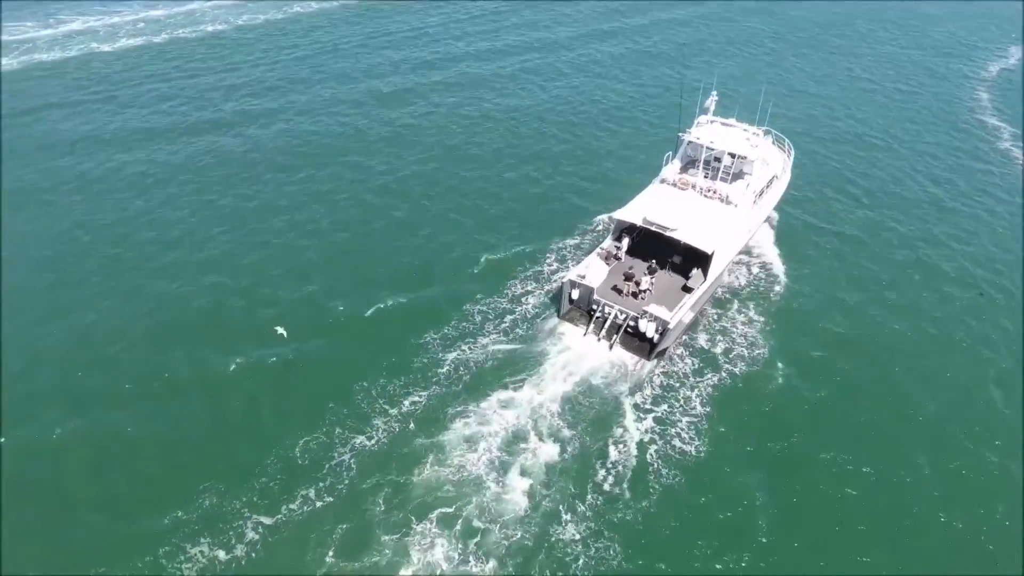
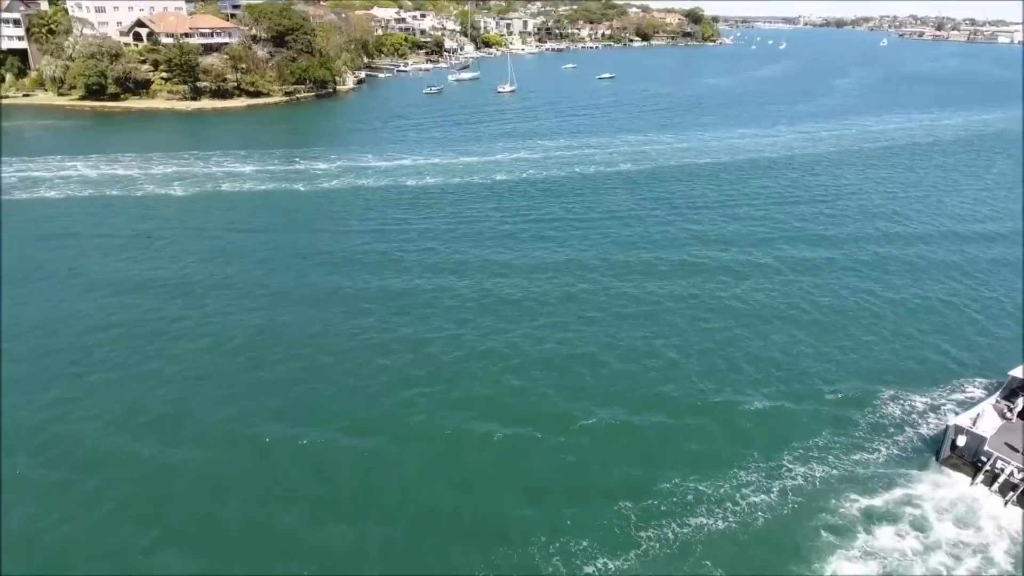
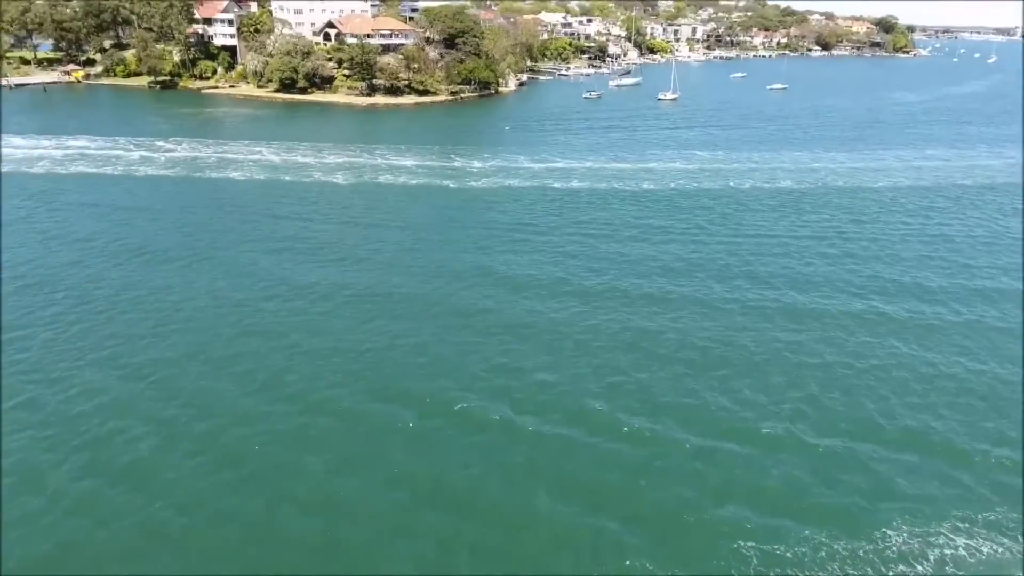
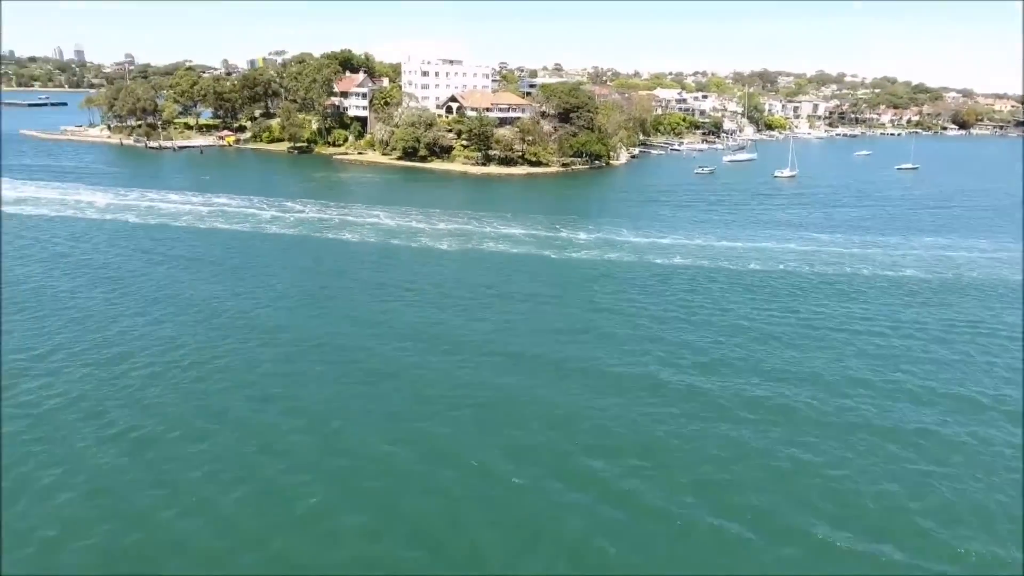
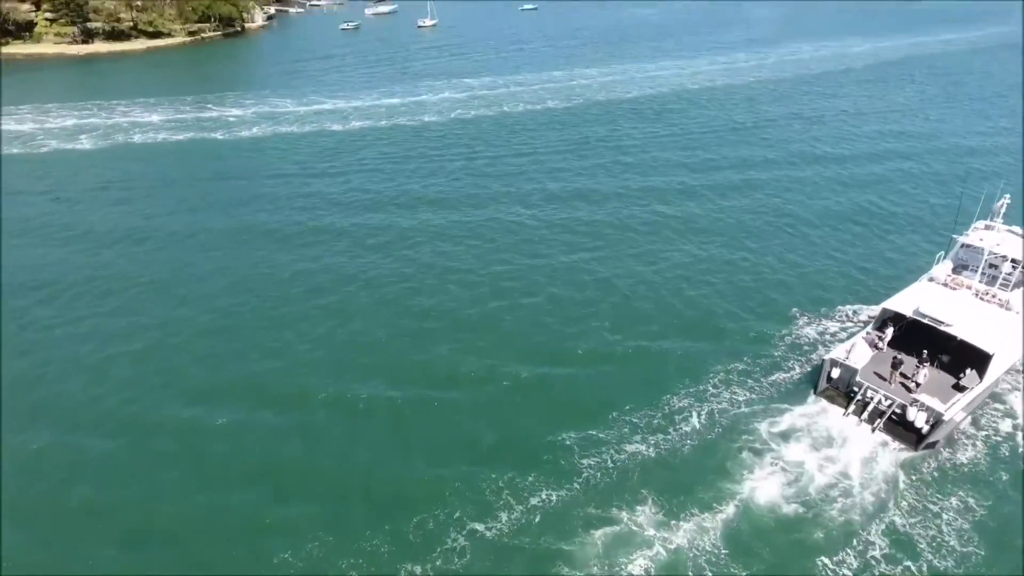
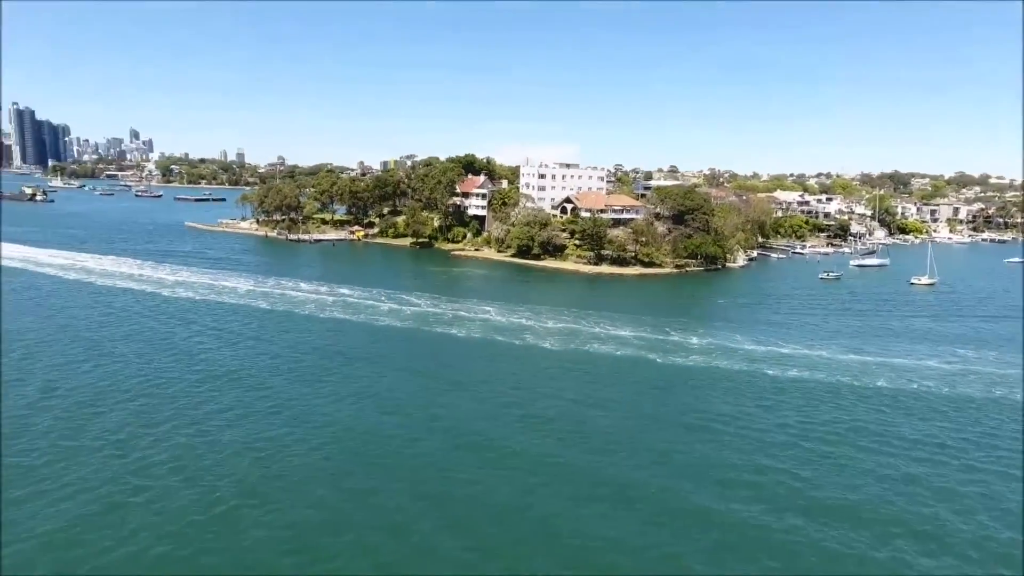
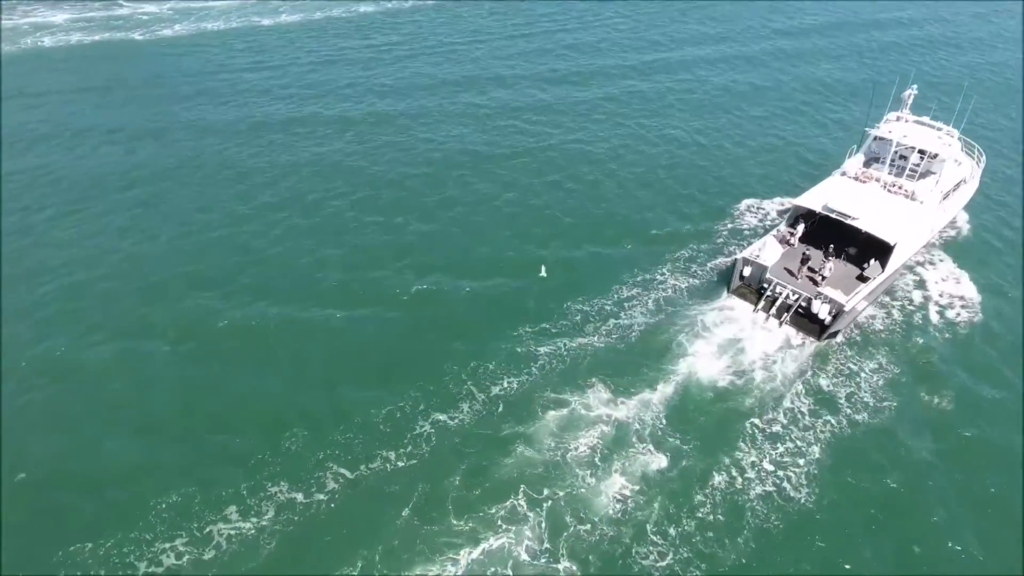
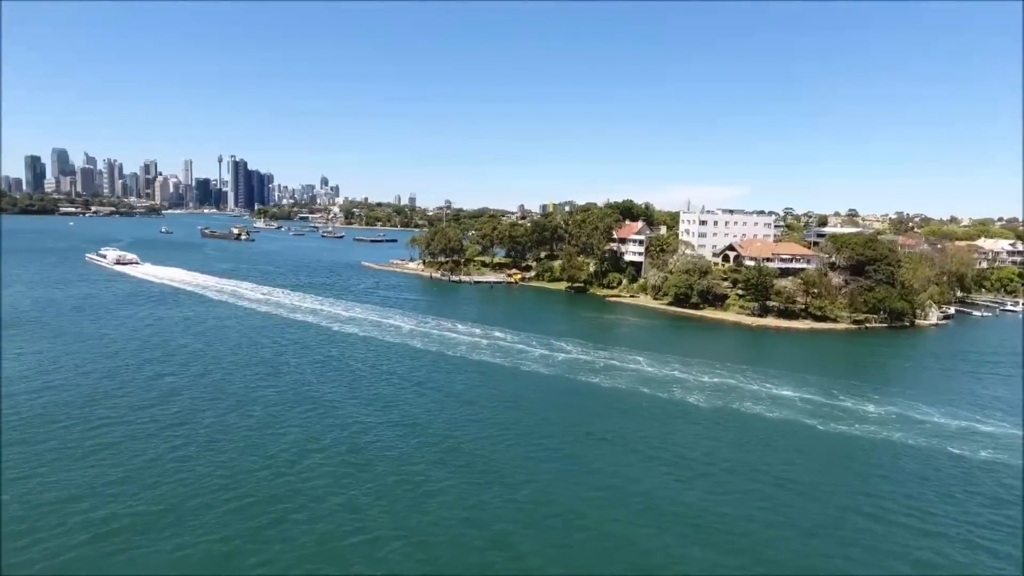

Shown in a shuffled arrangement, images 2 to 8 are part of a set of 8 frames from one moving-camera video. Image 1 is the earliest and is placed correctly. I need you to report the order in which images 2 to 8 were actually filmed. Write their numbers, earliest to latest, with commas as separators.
7, 5, 2, 3, 4, 6, 8
